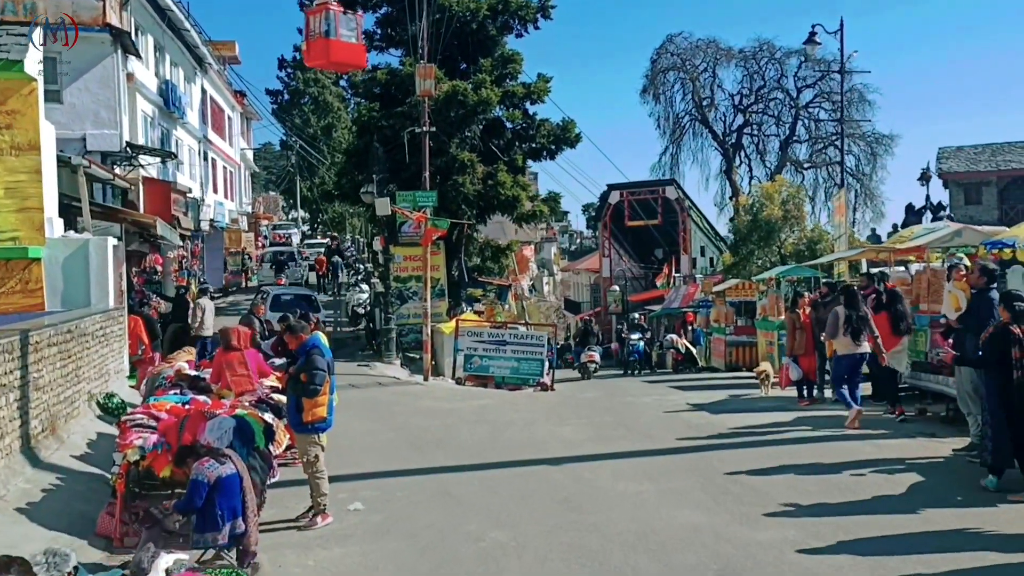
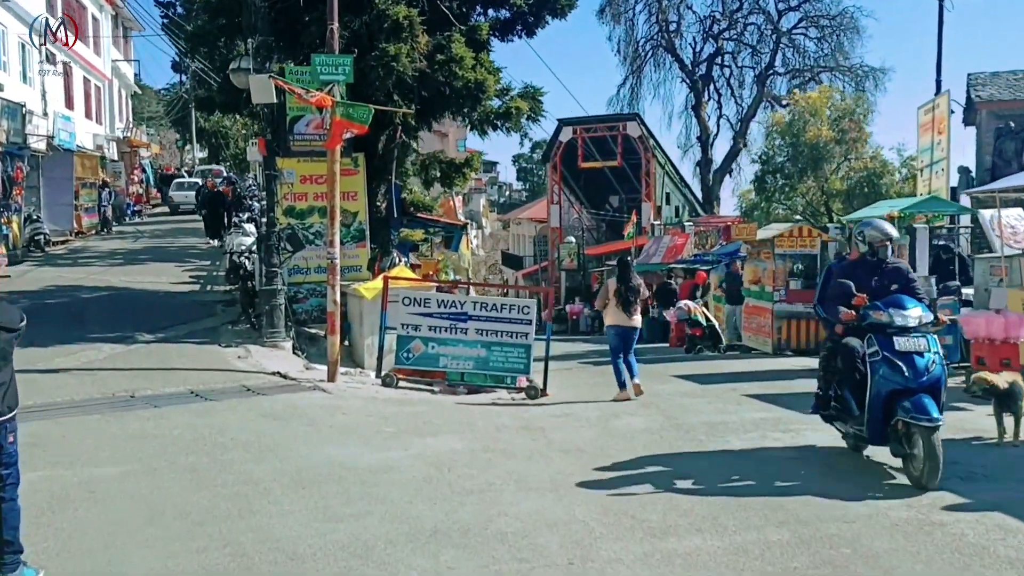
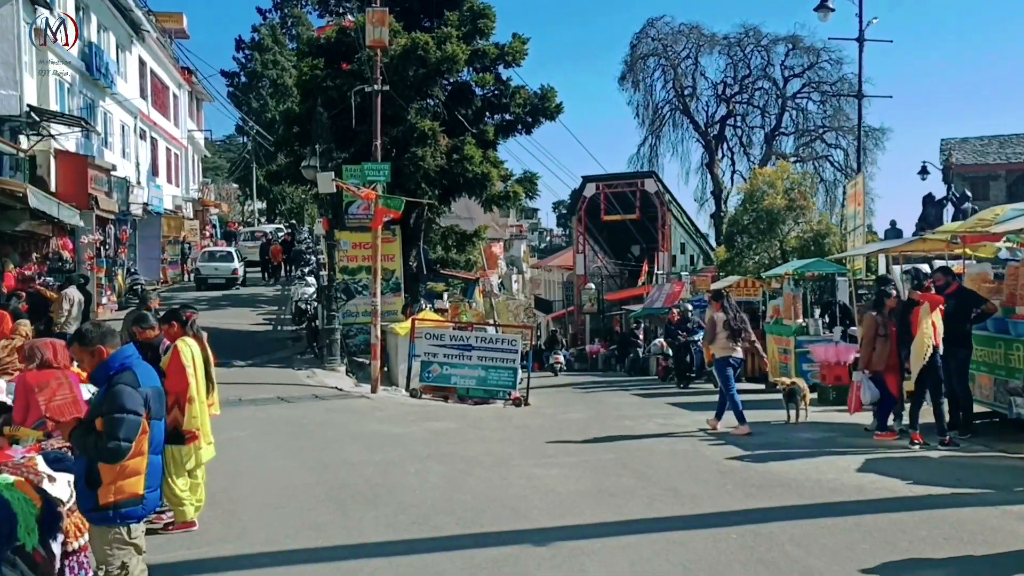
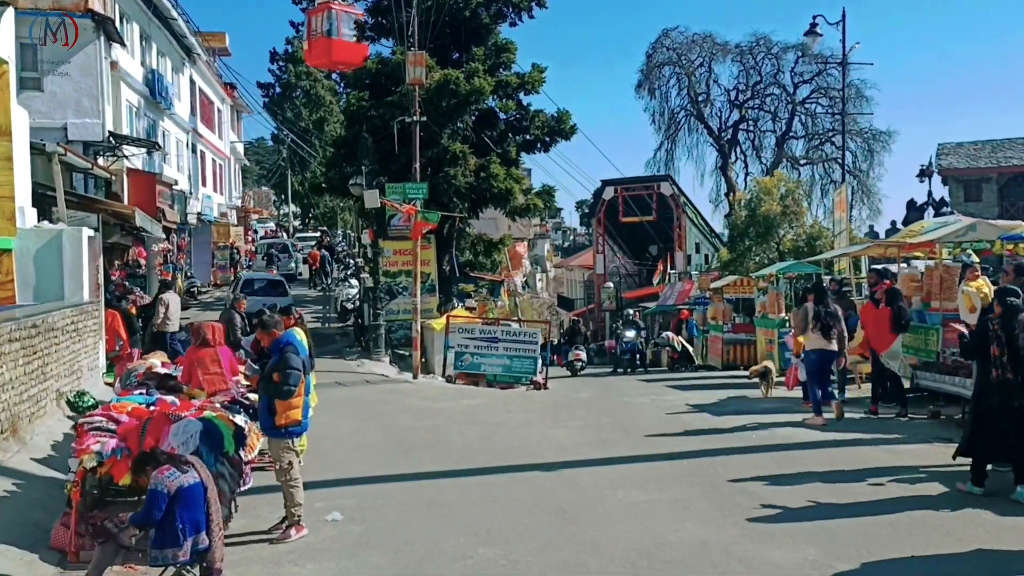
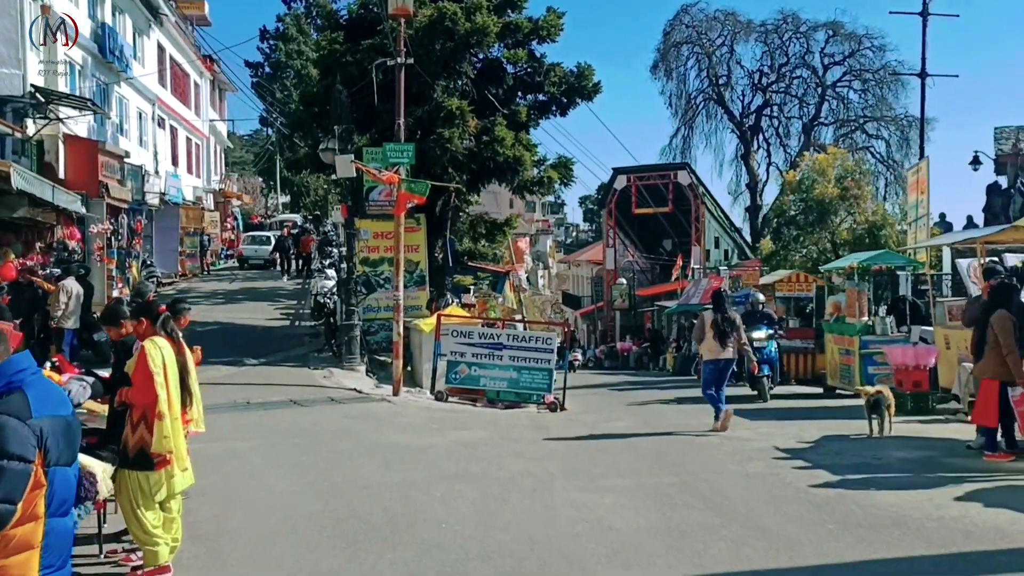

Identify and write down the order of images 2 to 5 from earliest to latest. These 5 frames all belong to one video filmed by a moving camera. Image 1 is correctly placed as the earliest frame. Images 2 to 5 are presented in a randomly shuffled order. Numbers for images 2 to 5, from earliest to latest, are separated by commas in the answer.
4, 3, 5, 2
